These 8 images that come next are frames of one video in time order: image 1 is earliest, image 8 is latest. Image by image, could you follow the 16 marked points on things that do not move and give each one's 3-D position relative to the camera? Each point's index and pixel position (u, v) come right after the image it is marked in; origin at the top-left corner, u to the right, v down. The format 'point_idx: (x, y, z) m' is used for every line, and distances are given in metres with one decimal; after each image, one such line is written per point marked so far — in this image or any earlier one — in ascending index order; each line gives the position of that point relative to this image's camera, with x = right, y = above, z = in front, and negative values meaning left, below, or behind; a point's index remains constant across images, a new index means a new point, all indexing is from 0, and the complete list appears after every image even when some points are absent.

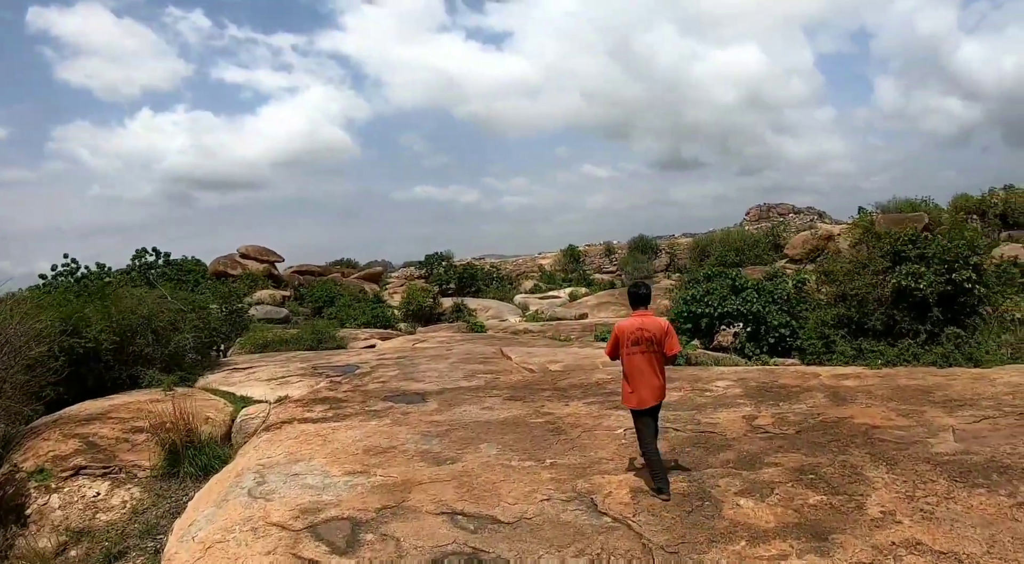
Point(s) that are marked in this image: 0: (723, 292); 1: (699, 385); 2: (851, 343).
0: (+3.4, -0.2, +9.9) m
1: (+2.0, -1.1, +6.4) m
2: (+4.1, -0.7, +7.4) m
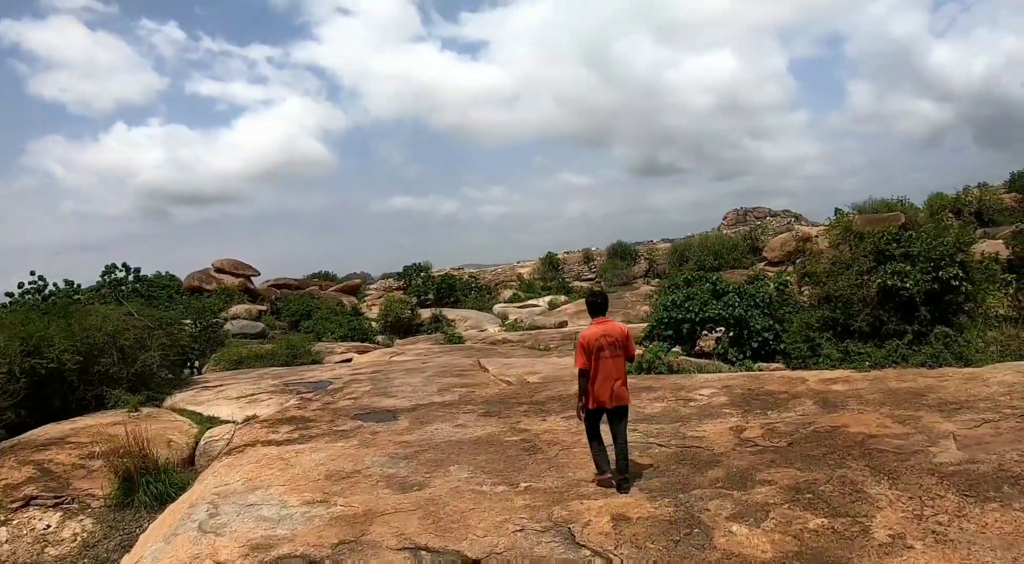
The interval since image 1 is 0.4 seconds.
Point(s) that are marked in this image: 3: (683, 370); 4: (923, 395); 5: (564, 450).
0: (+3.0, -0.3, +9.7) m
1: (+1.7, -1.1, +6.2) m
2: (+3.8, -0.8, +7.2) m
3: (+2.3, -1.2, +8.2) m
4: (+3.6, -1.0, +5.4) m
5: (+0.4, -1.2, +4.3) m
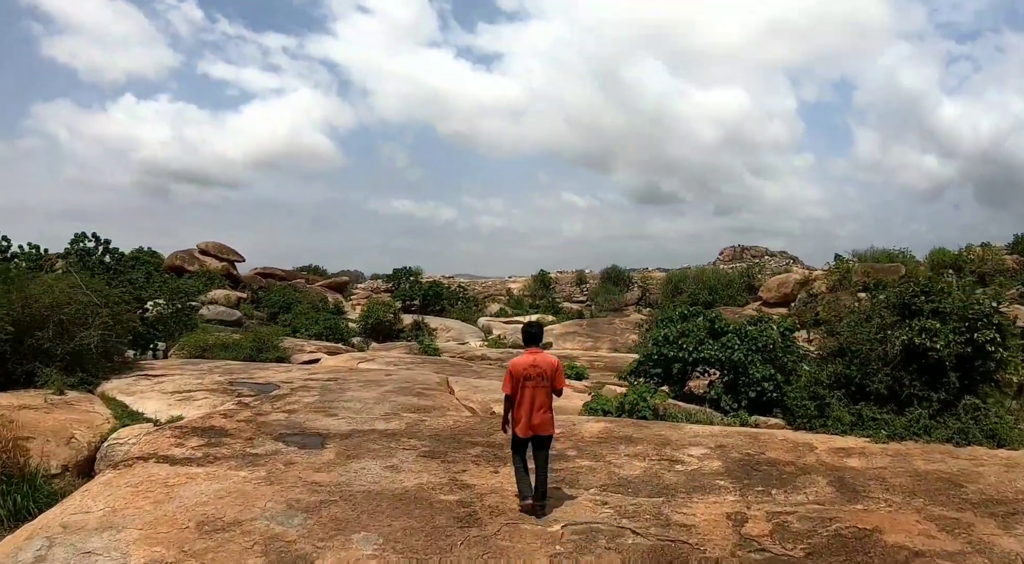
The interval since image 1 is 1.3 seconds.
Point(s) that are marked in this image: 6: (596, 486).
0: (+2.6, -0.8, +8.7) m
1: (+1.3, -1.4, +5.1) m
2: (+3.4, -1.3, +6.2) m
3: (+1.8, -1.6, +7.2) m
4: (+3.2, -1.4, +4.4) m
5: (0.0, -1.3, +3.3) m
6: (+0.6, -1.3, +4.0) m
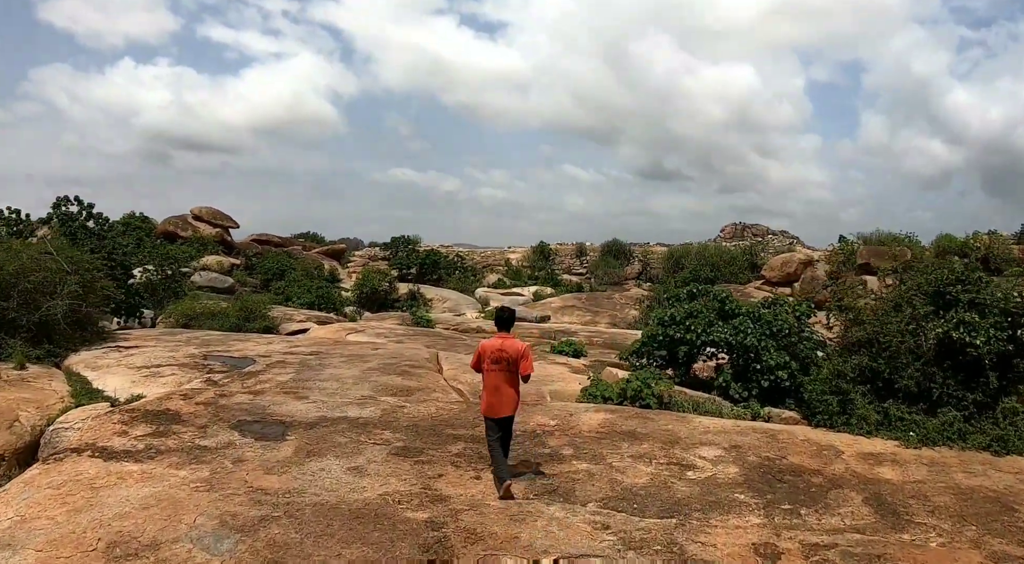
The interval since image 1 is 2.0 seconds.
0: (+2.6, -0.5, +8.1) m
1: (+1.2, -1.3, +4.5) m
2: (+3.3, -1.1, +5.6) m
3: (+1.7, -1.3, +6.6) m
4: (+3.1, -1.4, +3.8) m
5: (-0.1, -1.2, +2.6) m
6: (+0.5, -1.2, +3.4) m
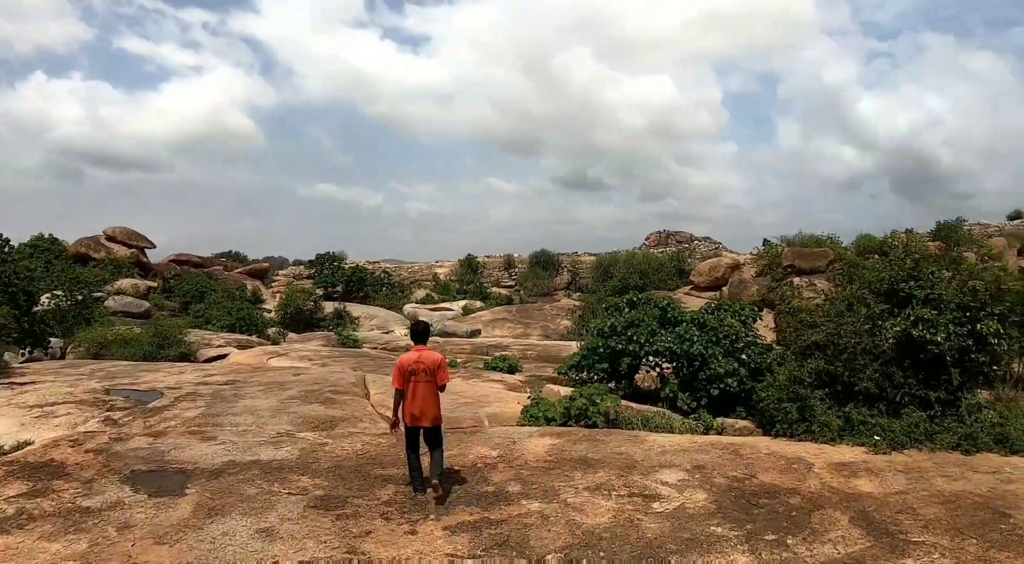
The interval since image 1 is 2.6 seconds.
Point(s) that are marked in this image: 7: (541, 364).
0: (+1.8, -0.6, +7.8) m
1: (+0.8, -1.3, +4.1) m
2: (+2.8, -1.1, +5.4) m
3: (+1.2, -1.4, +6.2) m
4: (+2.8, -1.3, +3.6) m
5: (-0.3, -1.2, +2.1) m
6: (+0.2, -1.3, +2.9) m
7: (+0.5, -1.8, +13.2) m
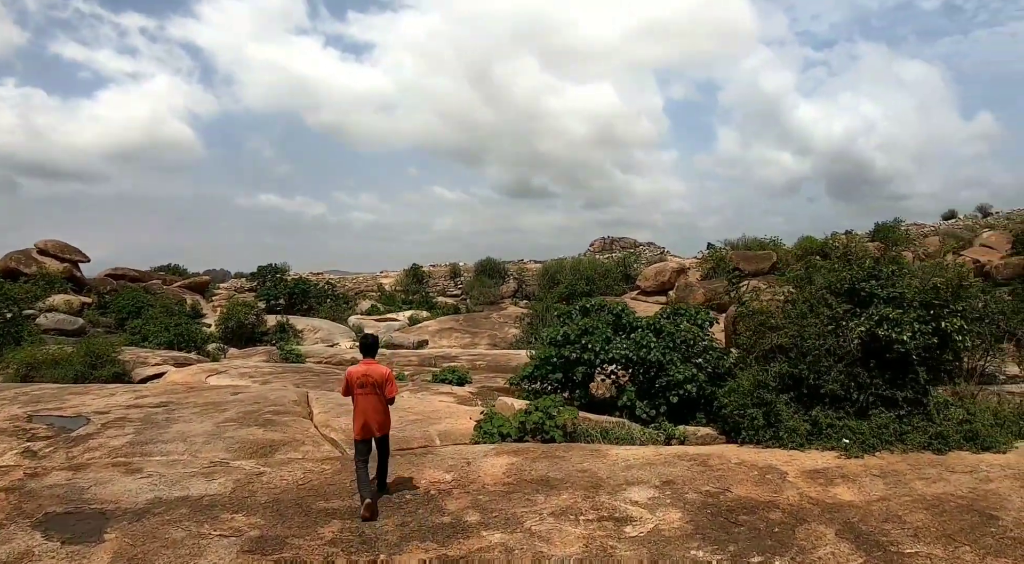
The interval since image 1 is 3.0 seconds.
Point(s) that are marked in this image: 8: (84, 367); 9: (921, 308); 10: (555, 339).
0: (+1.2, -0.6, +7.6) m
1: (+0.6, -1.3, +3.8) m
2: (+2.5, -1.1, +5.2) m
3: (+0.7, -1.5, +5.9) m
4: (+2.6, -1.3, +3.4) m
5: (-0.4, -1.3, +1.7) m
6: (+0.1, -1.3, +2.6) m
7: (-0.4, -1.9, +12.9) m
8: (-10.0, -2.0, +14.1) m
9: (+3.5, -0.2, +5.3) m
10: (+0.6, -0.7, +7.9) m
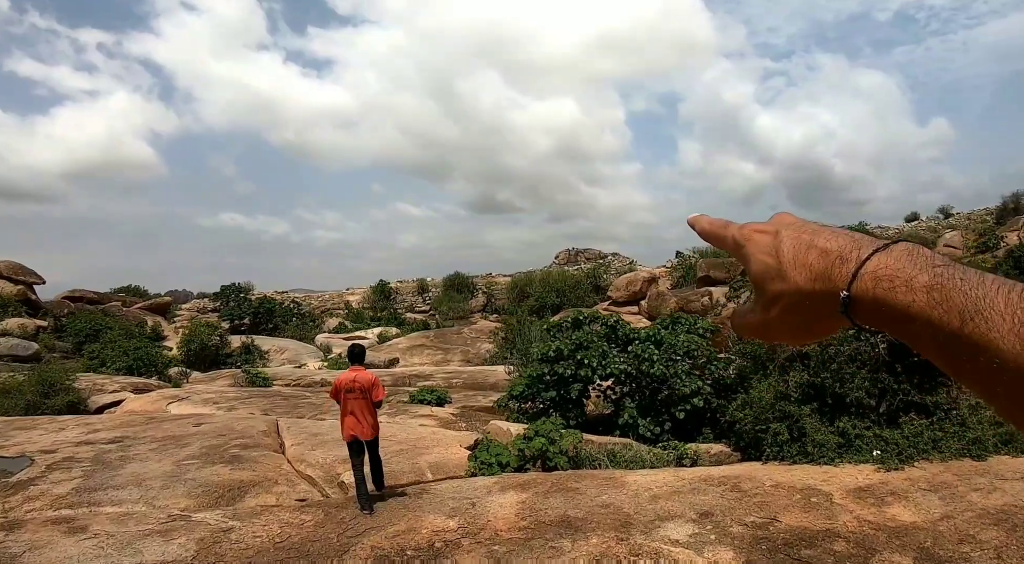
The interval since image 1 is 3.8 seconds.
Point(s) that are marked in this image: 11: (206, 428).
0: (+1.1, -0.7, +7.1) m
1: (+0.7, -1.4, +3.3) m
2: (+2.5, -1.2, +4.8) m
3: (+0.7, -1.6, +5.4) m
4: (+2.7, -1.3, +3.0) m
5: (-0.2, -1.3, +1.2) m
6: (+0.2, -1.3, +2.1) m
7: (-0.8, -2.2, +12.3) m
8: (-10.4, -2.5, +13.0) m
9: (+3.5, -0.2, +5.0) m
10: (+0.5, -0.9, +7.4) m
11: (-3.7, -1.8, +7.6) m
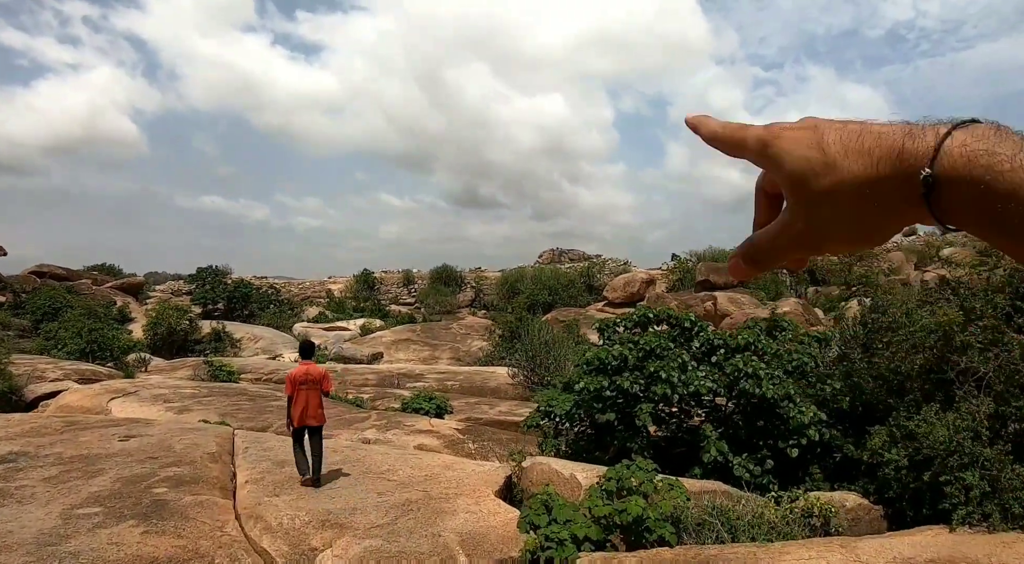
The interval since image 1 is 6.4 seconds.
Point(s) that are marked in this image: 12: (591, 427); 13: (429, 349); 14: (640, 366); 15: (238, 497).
0: (+1.5, -0.6, +5.3) m
1: (+1.2, -1.3, +1.5) m
2: (+2.9, -1.1, +3.1) m
3: (+1.1, -1.4, +3.6) m
4: (+3.2, -1.3, +1.3) m
5: (+0.4, -1.2, -0.7) m
6: (+0.7, -1.2, +0.2) m
7: (-0.6, -2.0, +10.5) m
8: (-10.3, -1.9, +10.9) m
9: (+3.9, -0.3, +3.2) m
10: (+0.9, -0.7, +5.5) m
11: (-3.4, -1.5, +5.6) m
12: (+0.9, -1.3, +5.6) m
13: (-2.1, -1.9, +17.5) m
14: (+1.2, -0.7, +5.4) m
15: (-1.7, -1.4, +4.0) m
